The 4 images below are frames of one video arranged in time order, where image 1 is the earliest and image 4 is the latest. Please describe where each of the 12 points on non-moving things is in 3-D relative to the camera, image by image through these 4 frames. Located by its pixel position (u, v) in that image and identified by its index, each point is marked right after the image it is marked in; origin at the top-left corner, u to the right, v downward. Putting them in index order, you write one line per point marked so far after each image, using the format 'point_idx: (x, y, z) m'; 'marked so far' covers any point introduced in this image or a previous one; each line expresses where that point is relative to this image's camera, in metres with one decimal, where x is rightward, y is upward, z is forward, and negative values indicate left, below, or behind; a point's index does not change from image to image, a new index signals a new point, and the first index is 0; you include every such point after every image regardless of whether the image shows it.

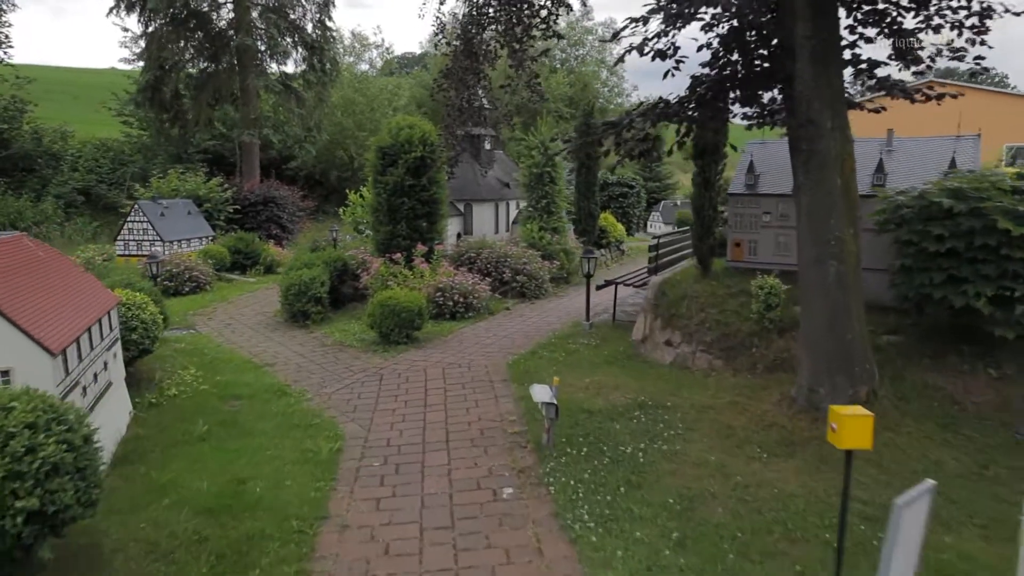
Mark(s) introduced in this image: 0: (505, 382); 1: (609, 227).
0: (-0.1, -1.0, +8.2) m
1: (+2.5, +1.5, +19.2) m
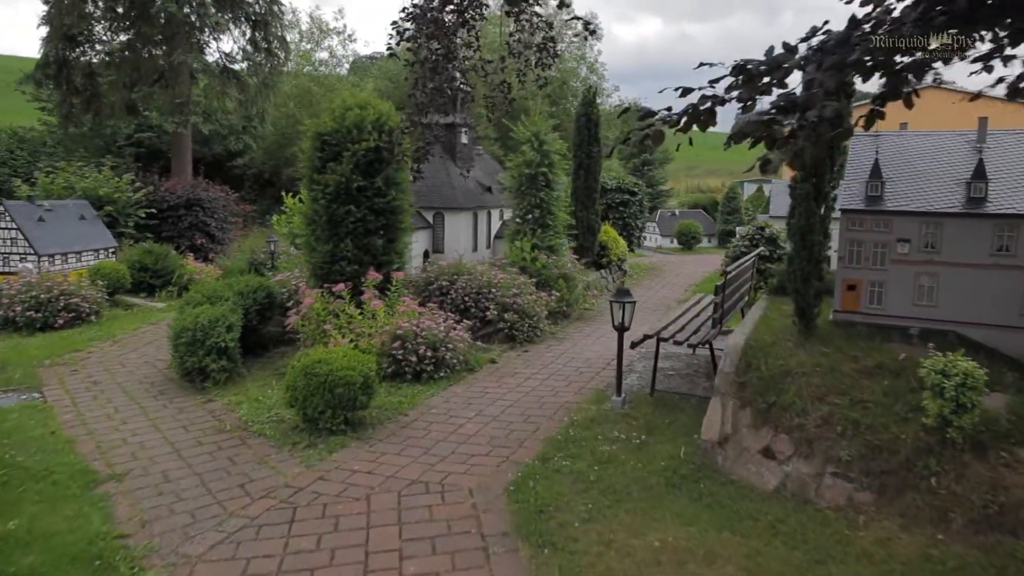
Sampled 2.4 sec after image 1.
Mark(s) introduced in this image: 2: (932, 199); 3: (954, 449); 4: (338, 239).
0: (0.0, -1.6, +4.6) m
1: (+2.1, +1.0, +15.8) m
2: (+3.5, +0.7, +6.3) m
3: (+2.9, -1.0, +4.8) m
4: (-2.1, +0.6, +9.2) m
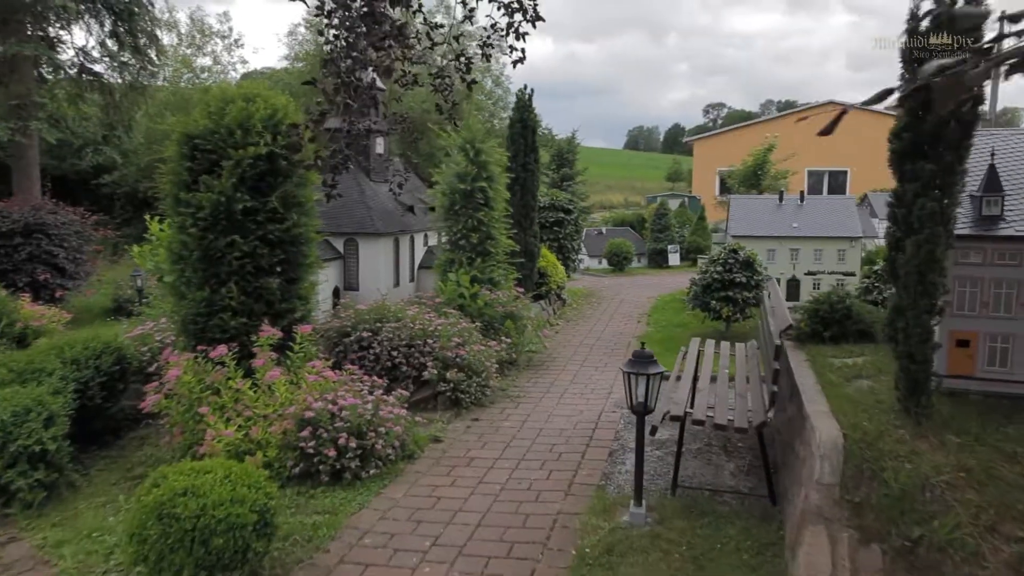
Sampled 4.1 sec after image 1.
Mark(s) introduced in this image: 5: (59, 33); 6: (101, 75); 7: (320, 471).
0: (+0.1, -1.9, +2.3) m
1: (+0.7, +0.4, +13.7) m
2: (+3.4, +0.4, +4.5) m
3: (+3.0, -1.3, +2.9) m
4: (-2.6, +0.1, +6.7) m
5: (-10.3, +5.7, +17.2) m
6: (-9.8, +5.0, +17.7) m
7: (-1.5, -1.4, +5.7) m
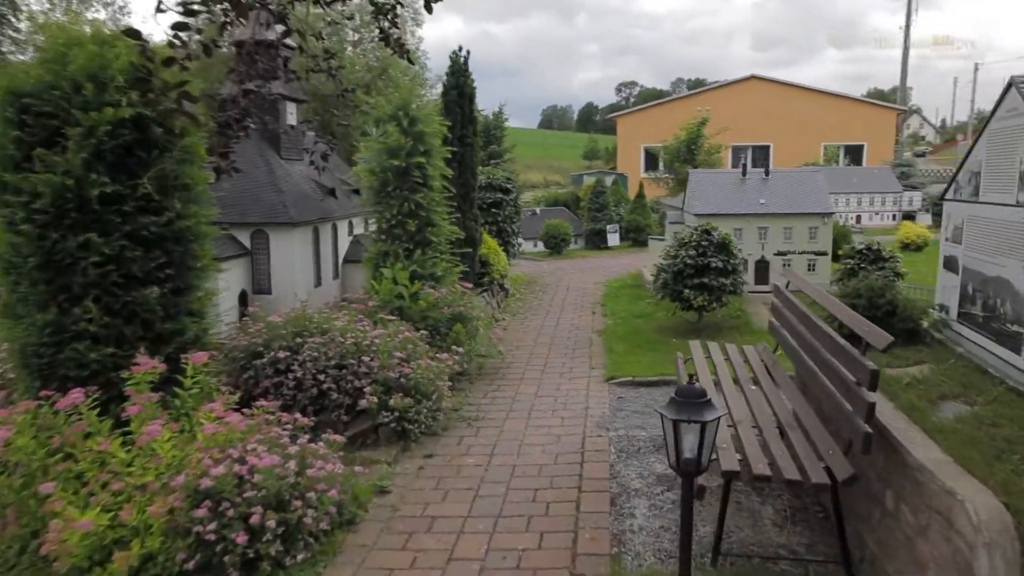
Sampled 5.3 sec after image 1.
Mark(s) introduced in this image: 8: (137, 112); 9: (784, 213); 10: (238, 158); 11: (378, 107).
0: (+0.4, -2.1, +0.9) m
1: (-0.4, +0.5, +12.2) m
2: (+3.4, +0.5, +3.3) m
3: (+3.2, -1.4, +1.7) m
4: (-2.8, 0.0, +4.8) m
5: (-11.8, +5.6, +14.3) m
6: (-11.3, +4.9, +14.9) m
7: (-1.5, -1.5, +4.0) m
8: (-2.4, +1.1, +4.8) m
9: (+4.0, +1.1, +11.2) m
10: (-4.1, +1.8, +11.1) m
11: (-1.6, +2.2, +8.9) m
